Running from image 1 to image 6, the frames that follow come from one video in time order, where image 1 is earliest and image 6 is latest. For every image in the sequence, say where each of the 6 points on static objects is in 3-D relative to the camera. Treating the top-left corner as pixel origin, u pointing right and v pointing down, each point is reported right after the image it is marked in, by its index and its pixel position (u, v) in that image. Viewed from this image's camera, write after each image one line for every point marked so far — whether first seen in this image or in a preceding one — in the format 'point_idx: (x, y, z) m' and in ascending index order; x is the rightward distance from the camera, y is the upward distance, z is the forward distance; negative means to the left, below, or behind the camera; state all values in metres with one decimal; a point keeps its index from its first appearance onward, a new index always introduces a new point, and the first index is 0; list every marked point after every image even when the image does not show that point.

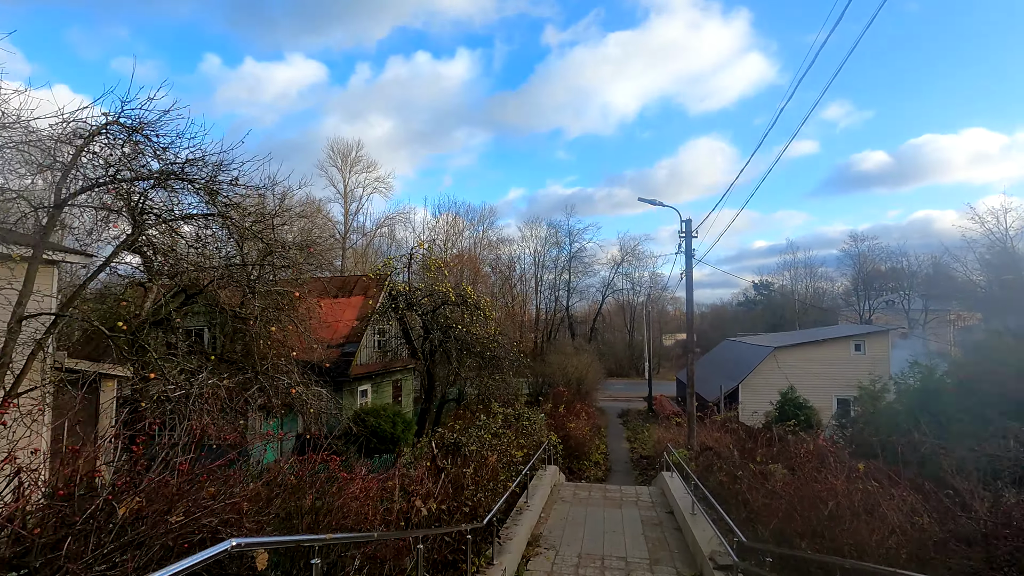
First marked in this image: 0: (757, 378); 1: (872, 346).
0: (+9.4, -3.4, +19.7) m
1: (+13.5, -2.2, +19.3) m
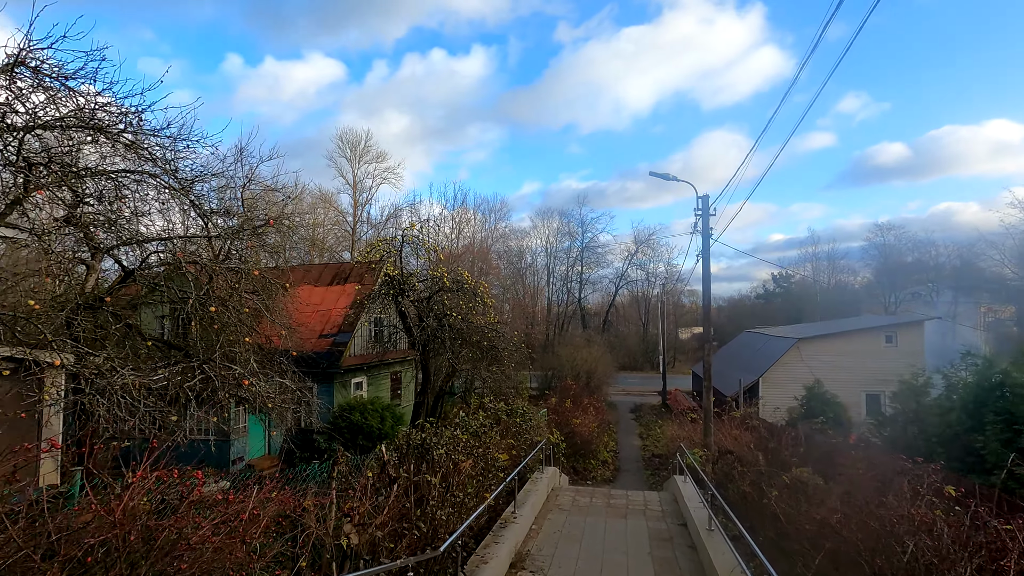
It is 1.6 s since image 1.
0: (+9.6, -3.0, +18.4) m
1: (+13.7, -1.7, +17.9) m
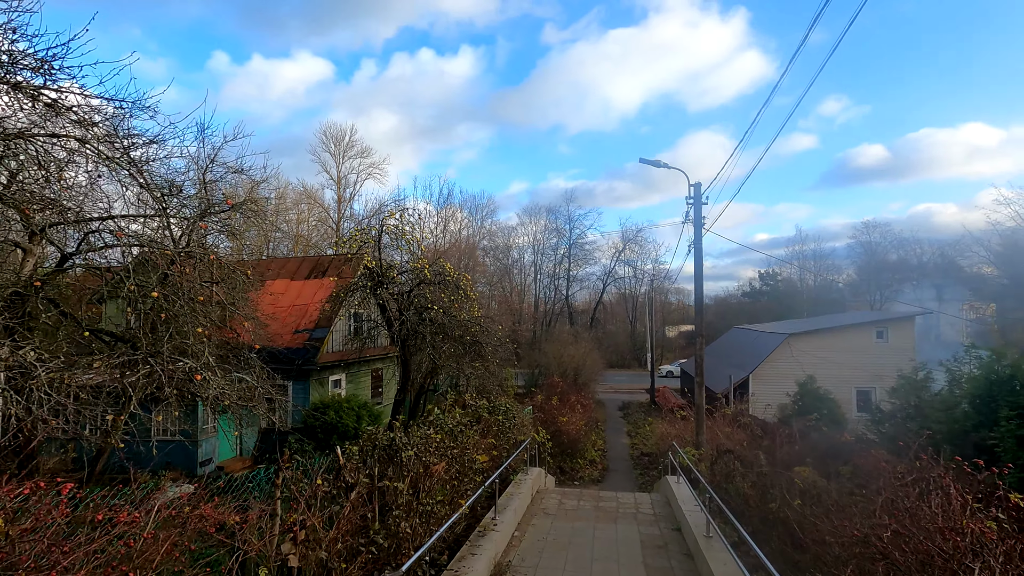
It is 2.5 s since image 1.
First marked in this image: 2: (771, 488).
0: (+9.1, -2.8, +18.1) m
1: (+13.2, -1.6, +17.7) m
2: (+2.5, -1.9, +5.0) m
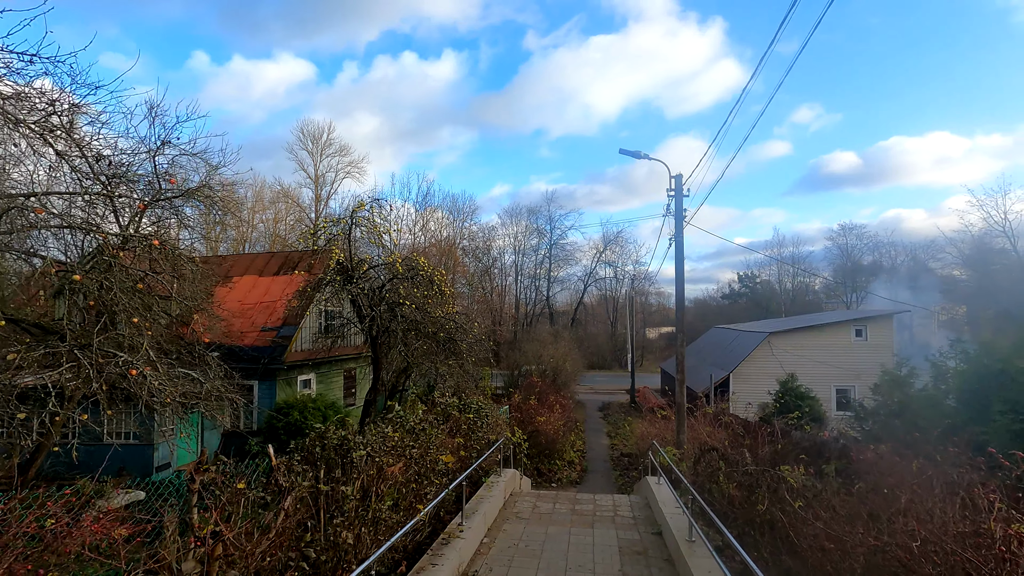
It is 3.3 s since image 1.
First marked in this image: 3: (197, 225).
0: (+8.3, -2.7, +18.0) m
1: (+12.5, -1.5, +17.7) m
2: (+2.2, -1.8, +4.6) m
3: (-5.4, +1.1, +8.8) m
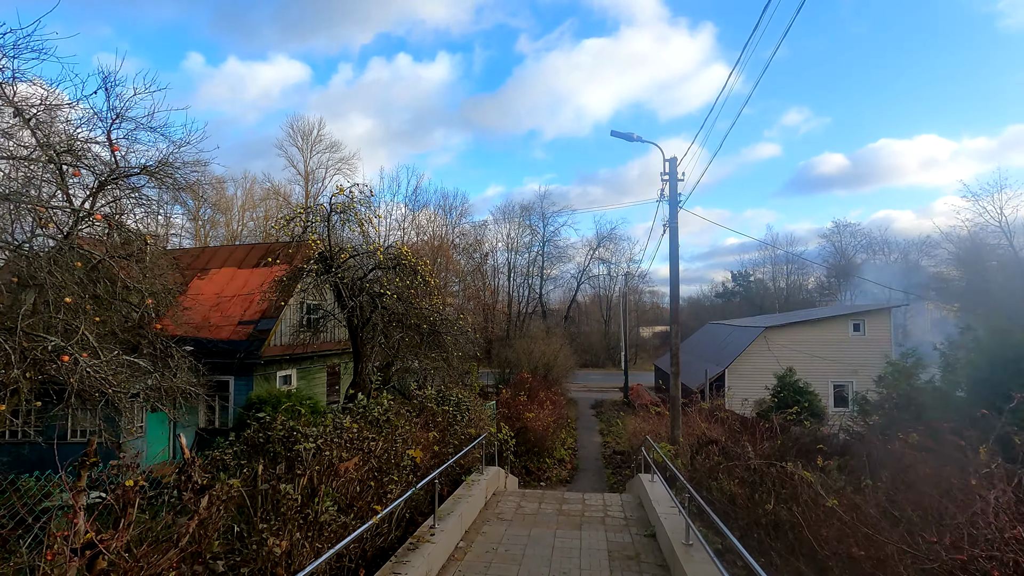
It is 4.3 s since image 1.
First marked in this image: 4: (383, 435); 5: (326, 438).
0: (+7.9, -2.5, +17.6) m
1: (+12.1, -1.3, +17.4) m
2: (+2.0, -1.6, +4.1) m
3: (-5.6, +1.3, +8.2) m
4: (-1.1, -1.2, +4.2) m
5: (-1.3, -1.0, +3.6) m
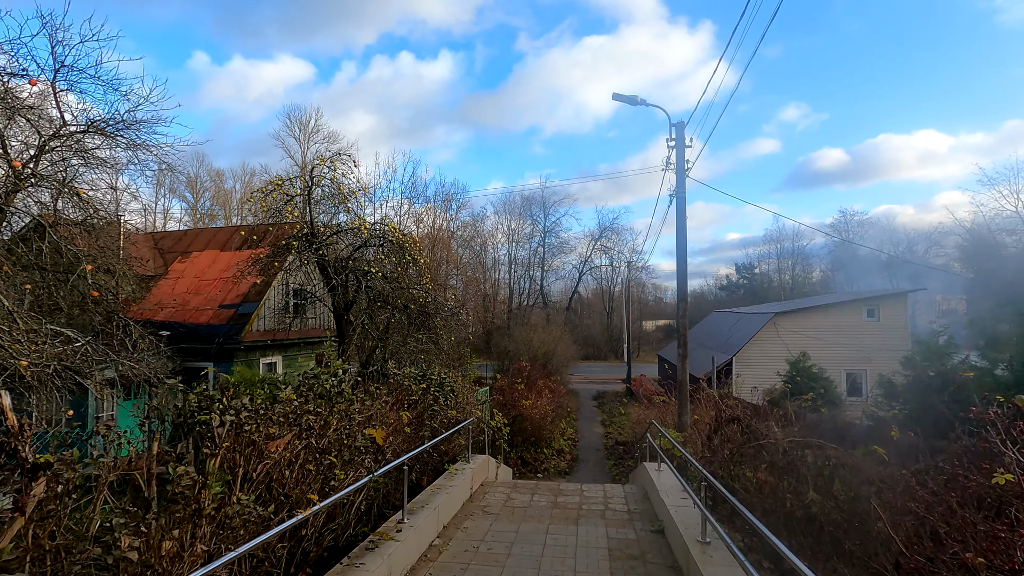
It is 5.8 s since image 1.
0: (+7.9, -2.0, +16.8) m
1: (+12.0, -0.8, +16.6) m
2: (+1.9, -1.2, +3.4) m
3: (-5.8, +1.7, +7.5) m
4: (-1.2, -0.8, +3.5) m
5: (-1.4, -0.7, +2.9) m
